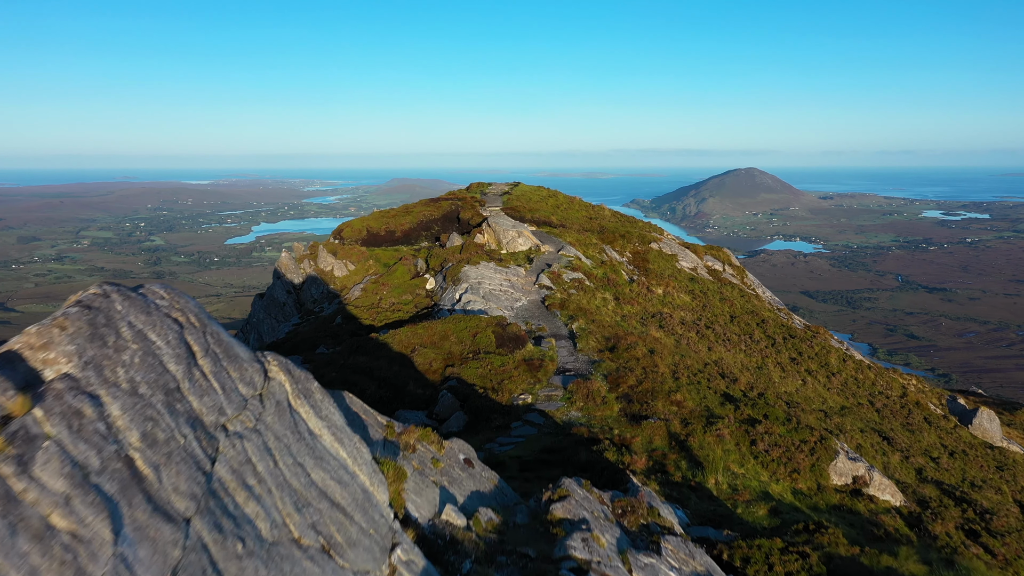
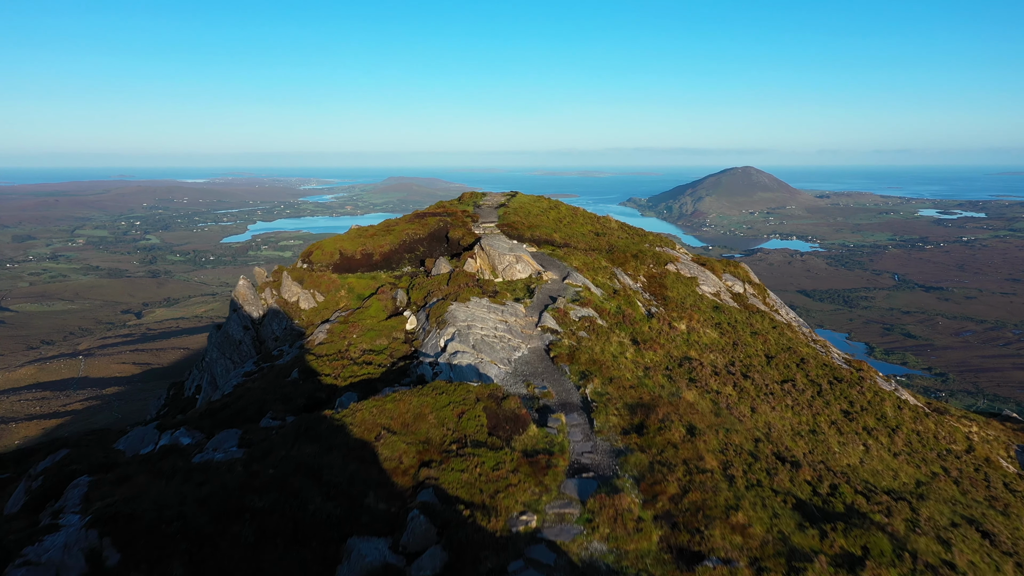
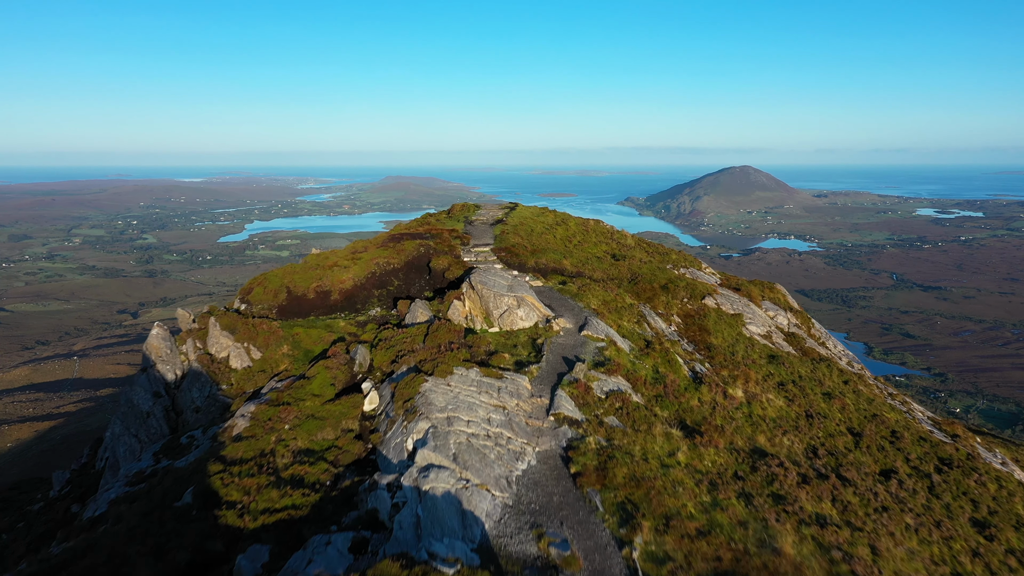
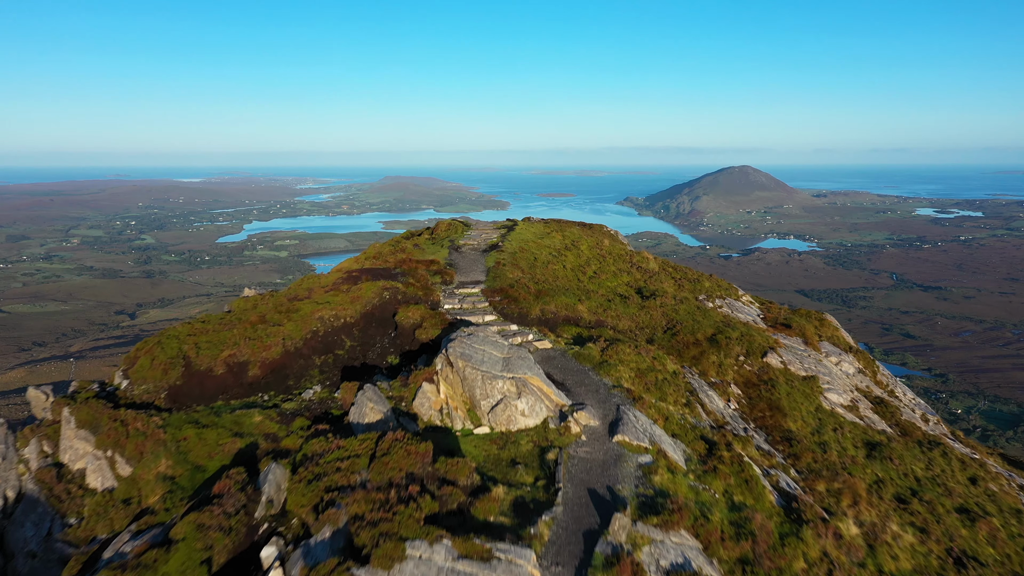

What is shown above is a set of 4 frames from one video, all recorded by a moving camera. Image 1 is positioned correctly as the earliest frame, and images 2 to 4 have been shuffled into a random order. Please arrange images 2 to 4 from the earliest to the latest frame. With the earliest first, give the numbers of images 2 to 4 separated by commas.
2, 3, 4
